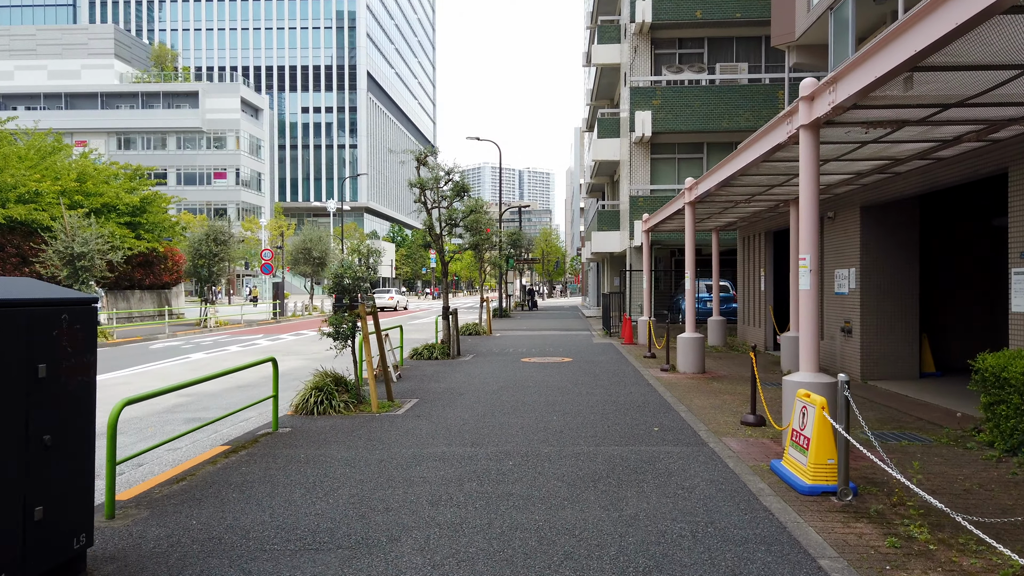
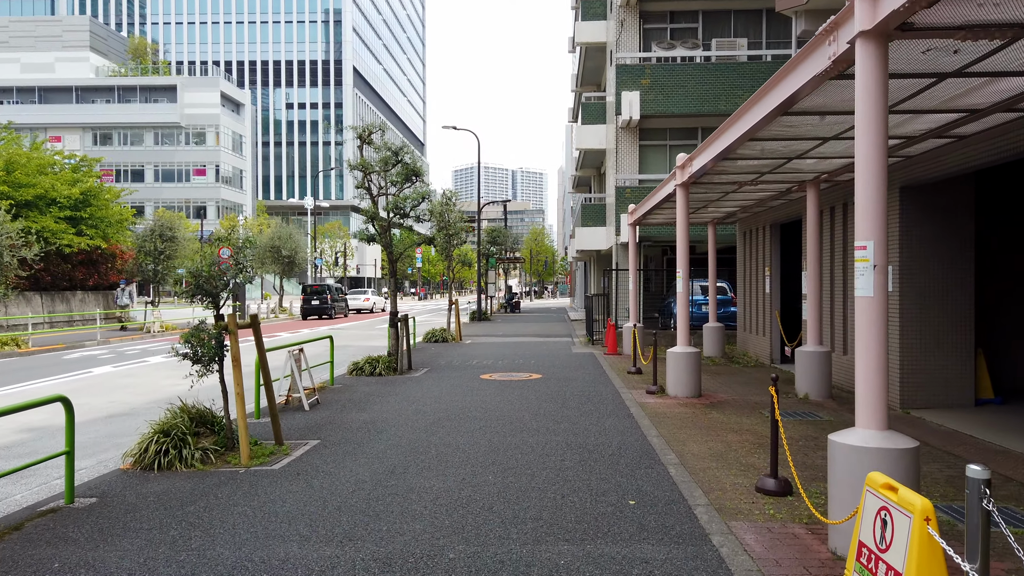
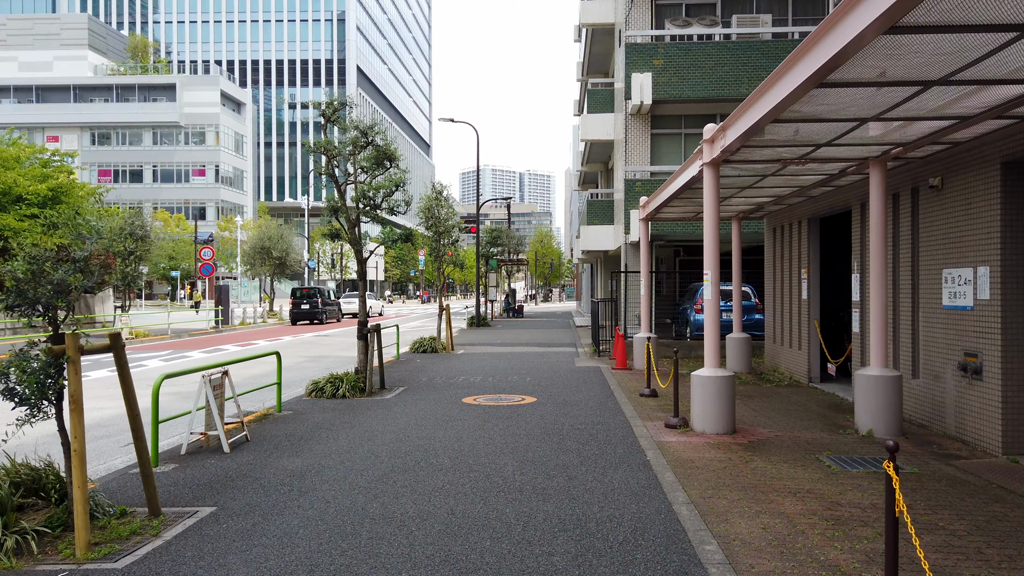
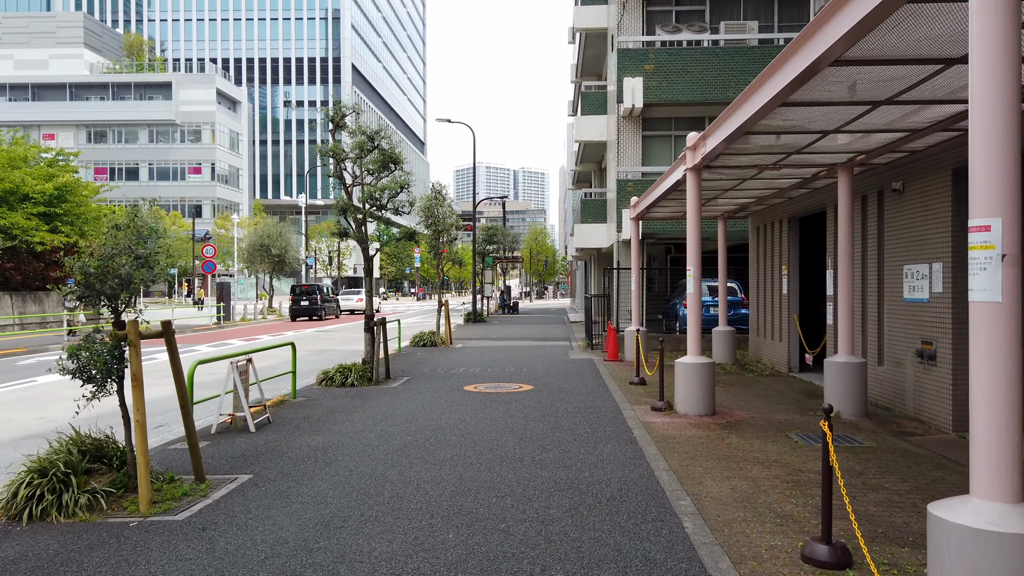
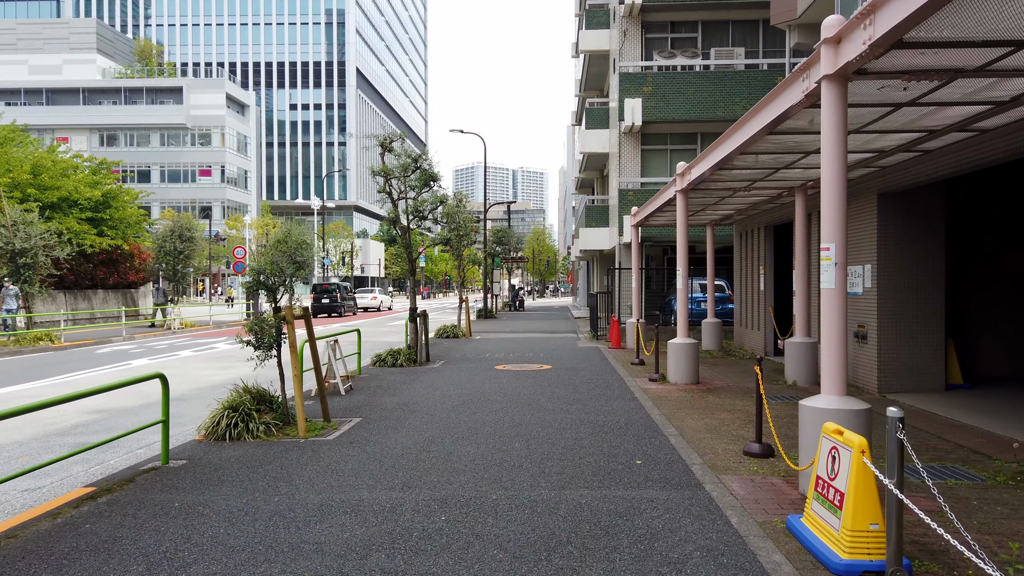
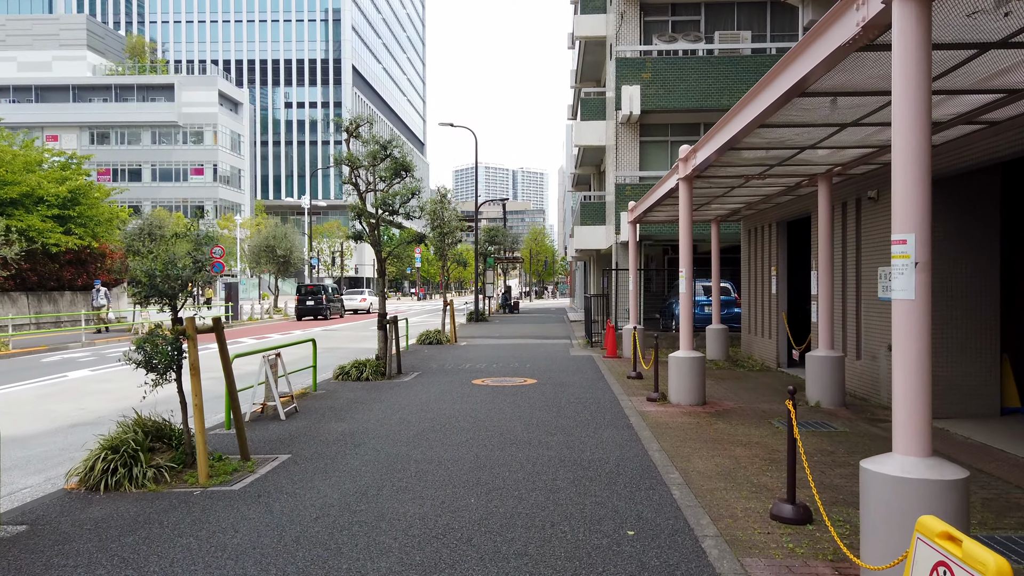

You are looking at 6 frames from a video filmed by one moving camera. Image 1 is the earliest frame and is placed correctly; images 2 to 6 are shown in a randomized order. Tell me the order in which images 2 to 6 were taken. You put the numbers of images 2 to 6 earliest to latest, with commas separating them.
5, 2, 6, 4, 3
